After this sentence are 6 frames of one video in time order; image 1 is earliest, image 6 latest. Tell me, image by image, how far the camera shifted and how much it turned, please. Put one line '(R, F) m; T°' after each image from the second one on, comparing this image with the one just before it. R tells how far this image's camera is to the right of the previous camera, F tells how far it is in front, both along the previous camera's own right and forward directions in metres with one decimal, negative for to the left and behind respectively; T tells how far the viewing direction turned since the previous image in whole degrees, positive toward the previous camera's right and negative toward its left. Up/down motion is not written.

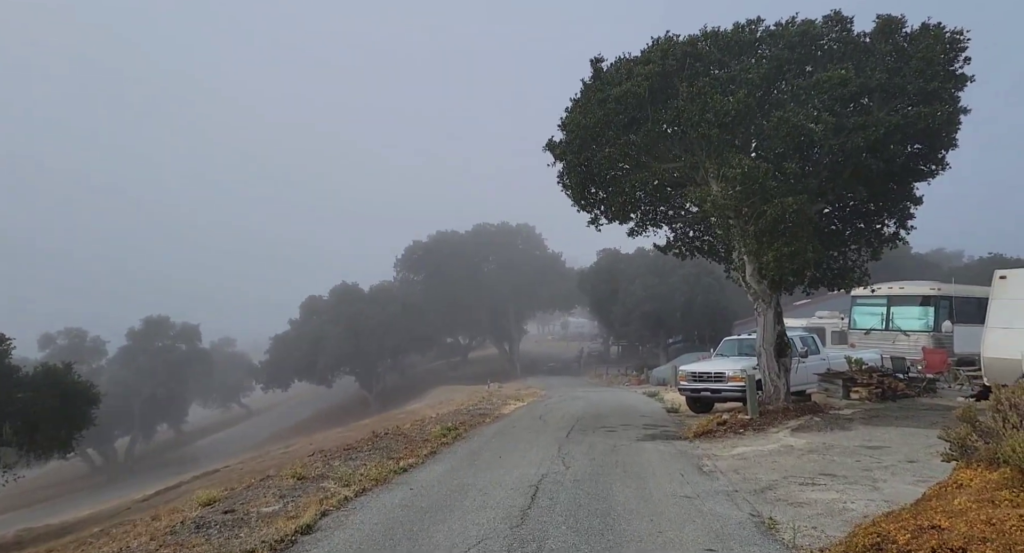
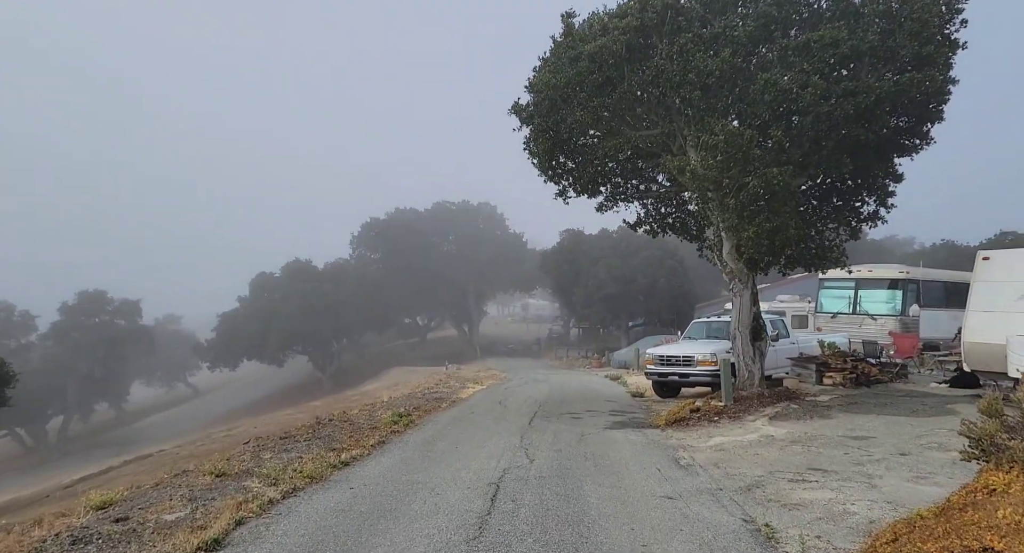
(0.0, +1.2) m; +3°
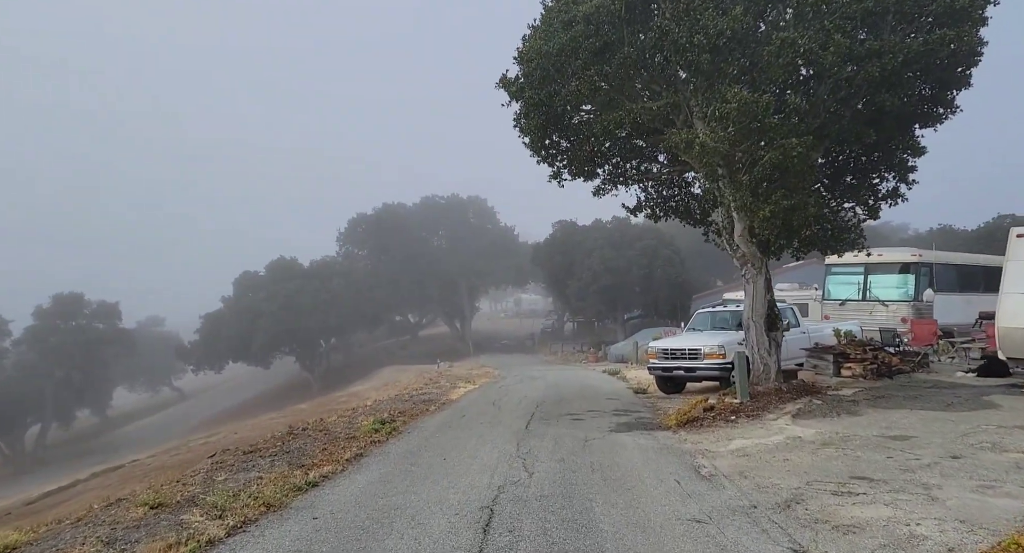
(0.0, +1.3) m; +1°
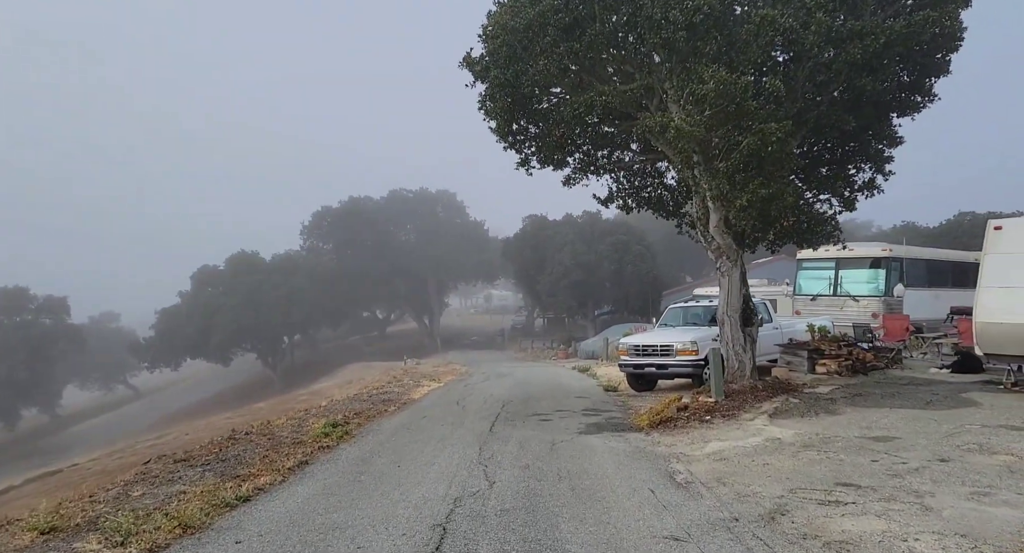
(+0.1, +0.7) m; +2°
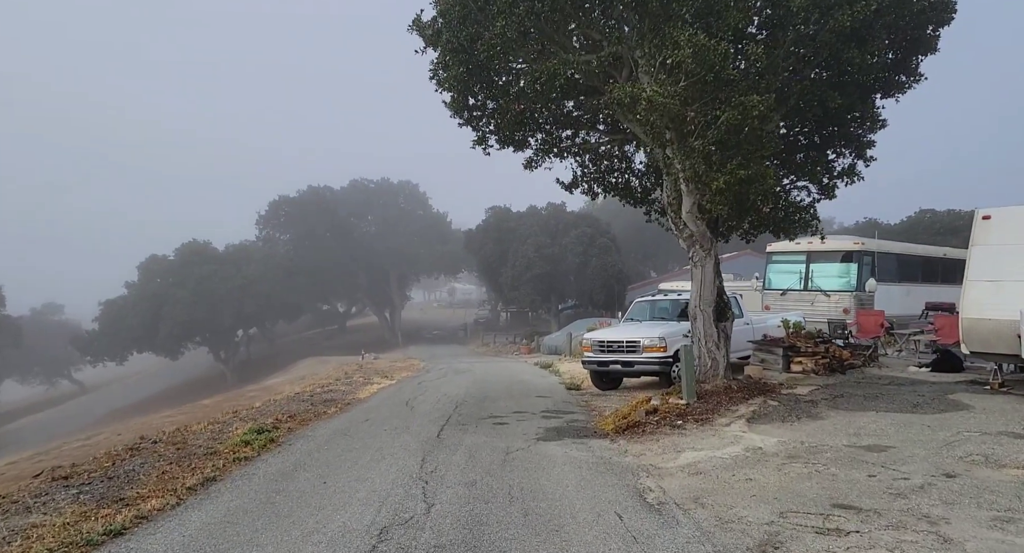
(+0.2, +1.2) m; +2°
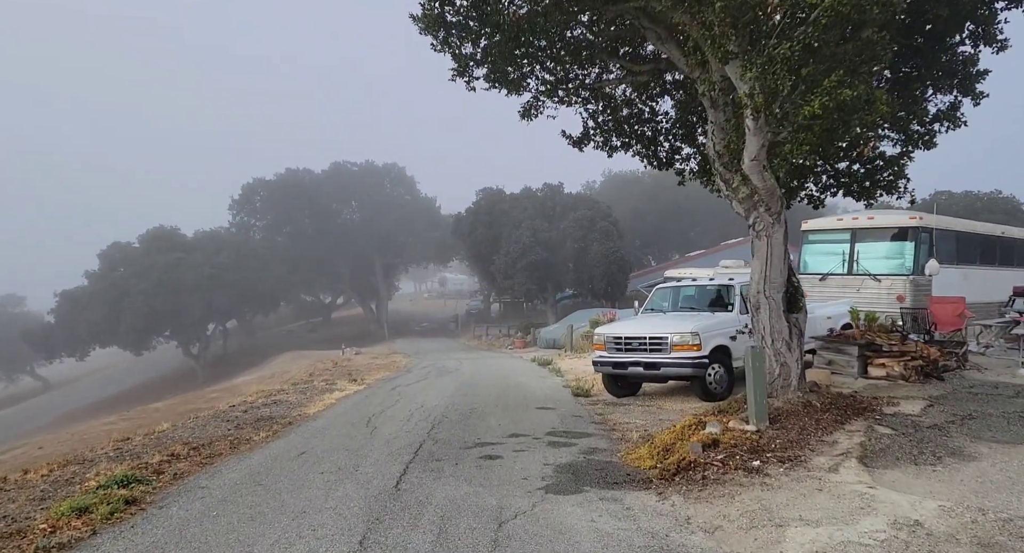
(0.0, +3.4) m; 0°
